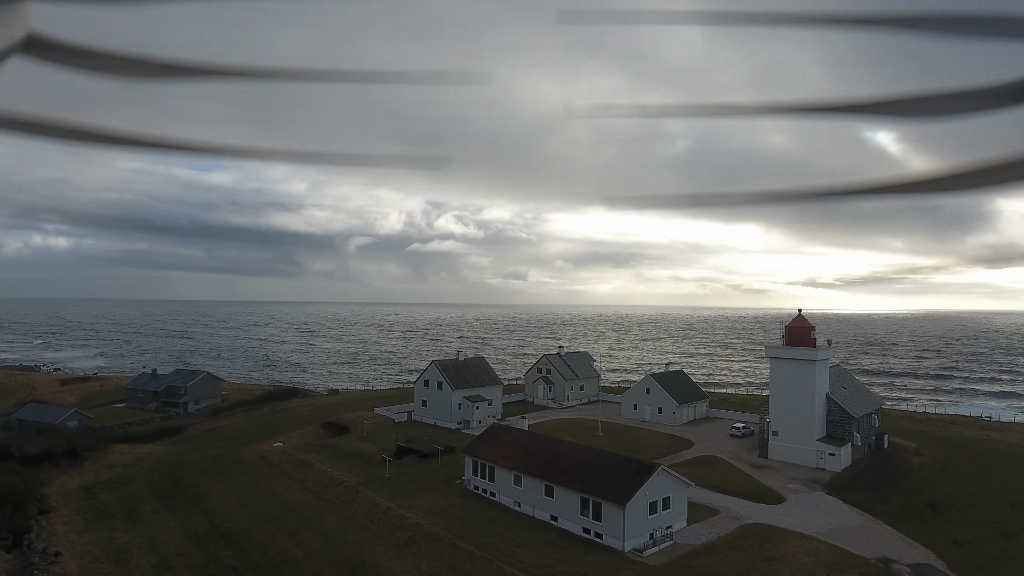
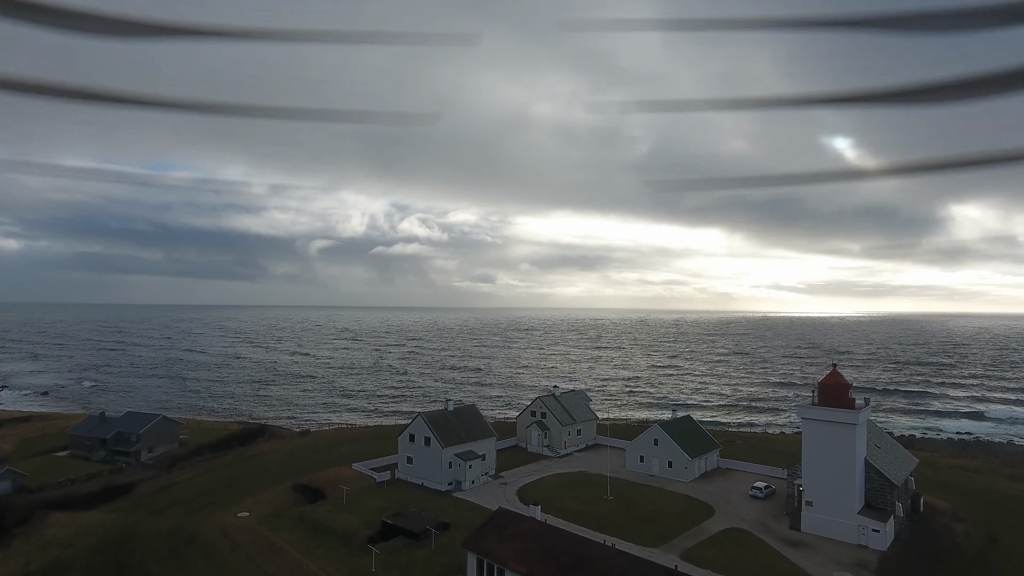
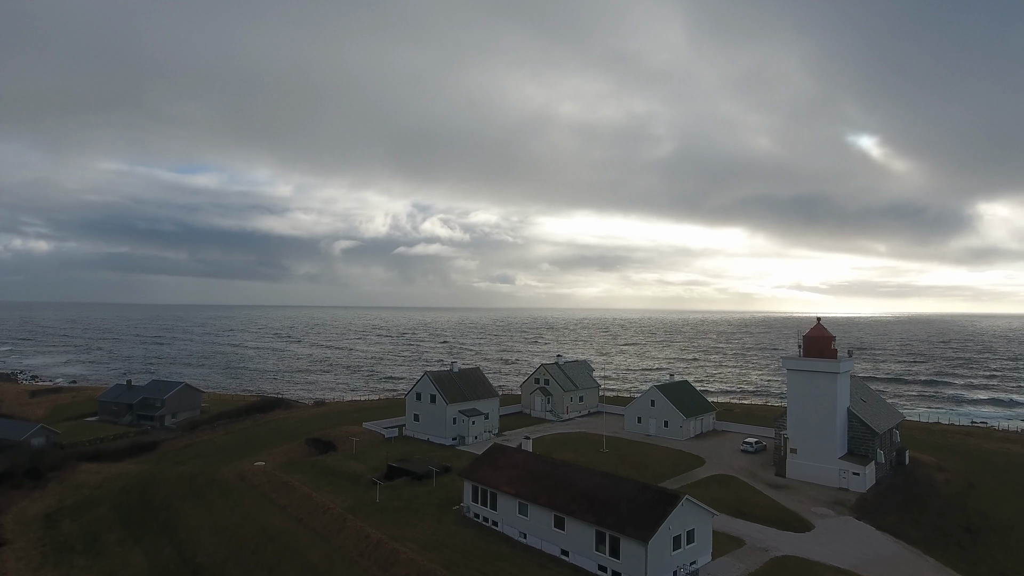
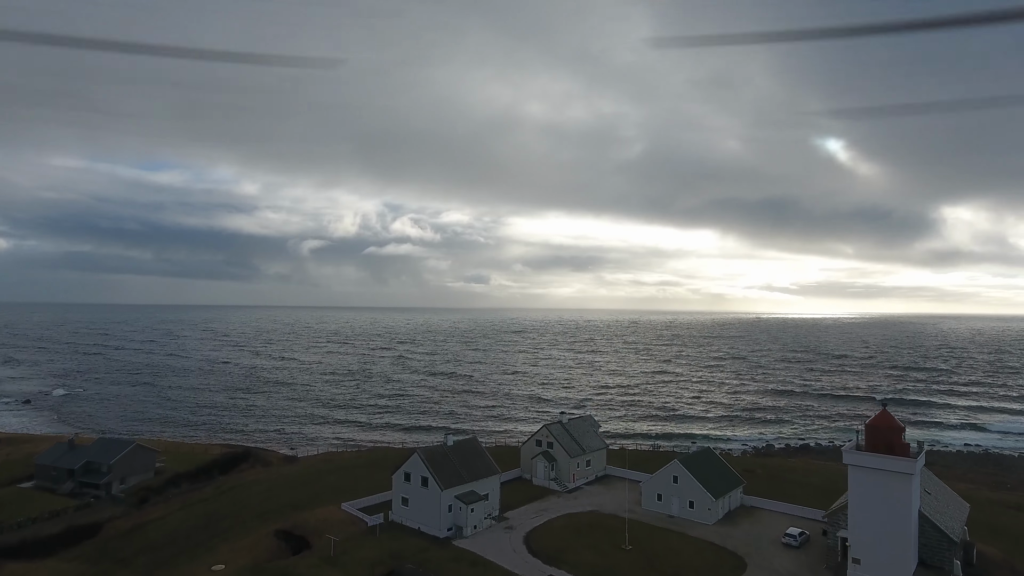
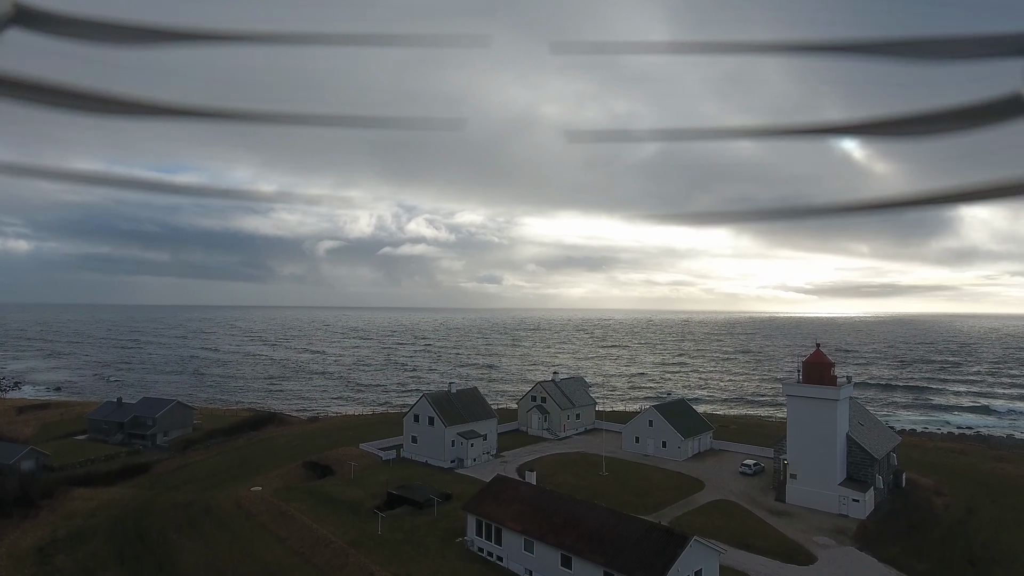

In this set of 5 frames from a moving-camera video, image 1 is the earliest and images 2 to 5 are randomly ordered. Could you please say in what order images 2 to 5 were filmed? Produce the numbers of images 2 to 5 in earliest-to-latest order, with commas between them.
3, 5, 2, 4
